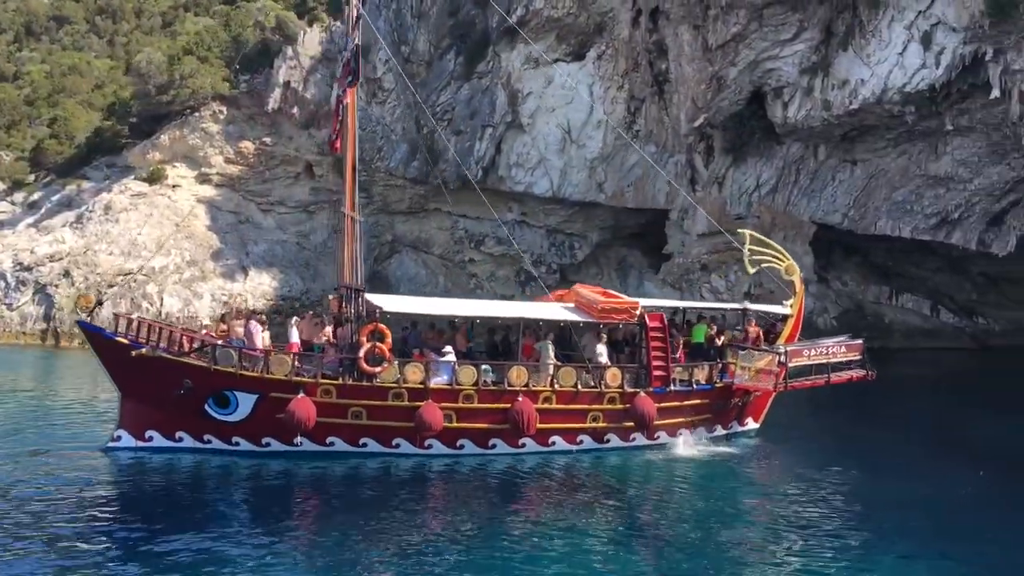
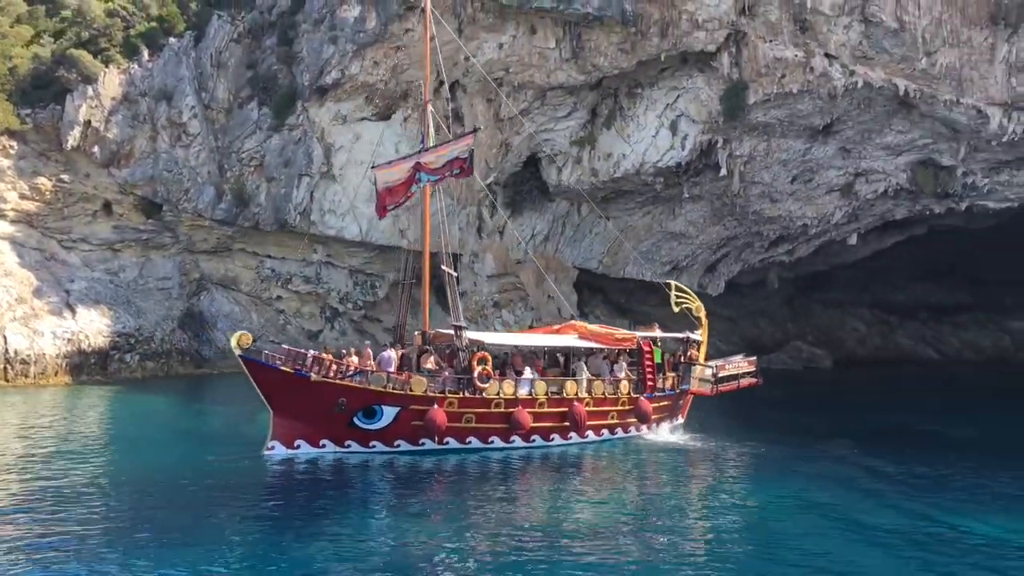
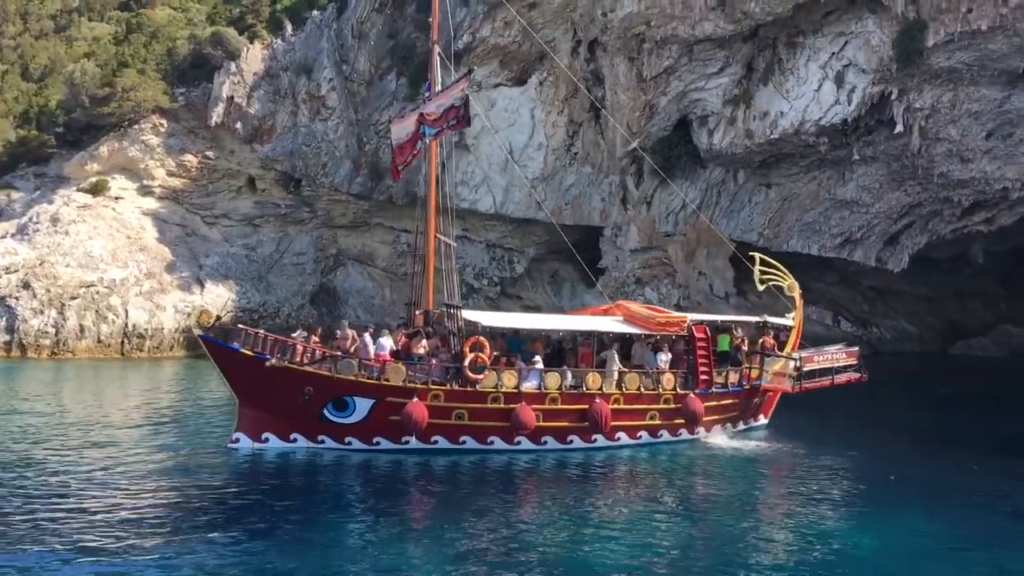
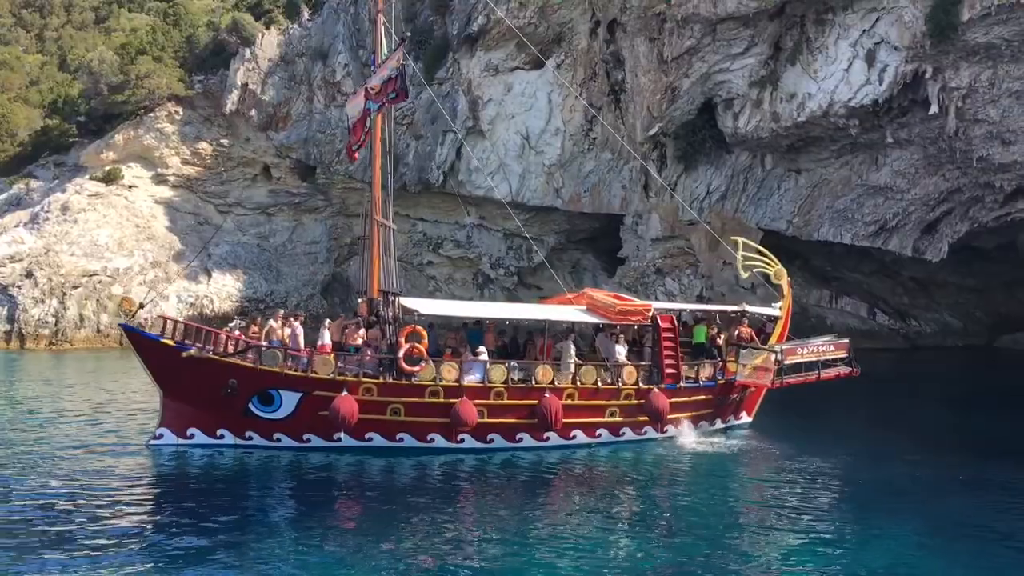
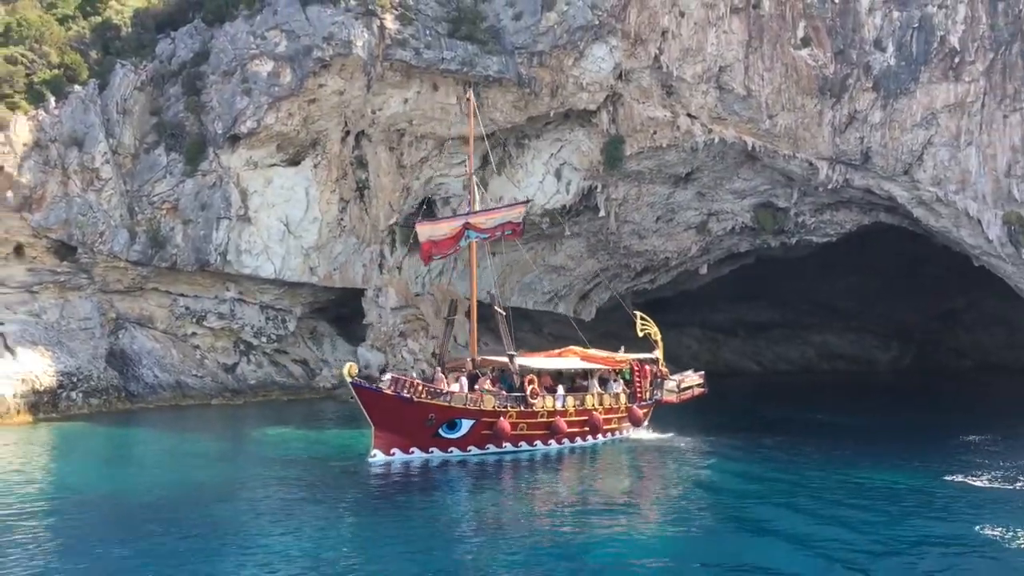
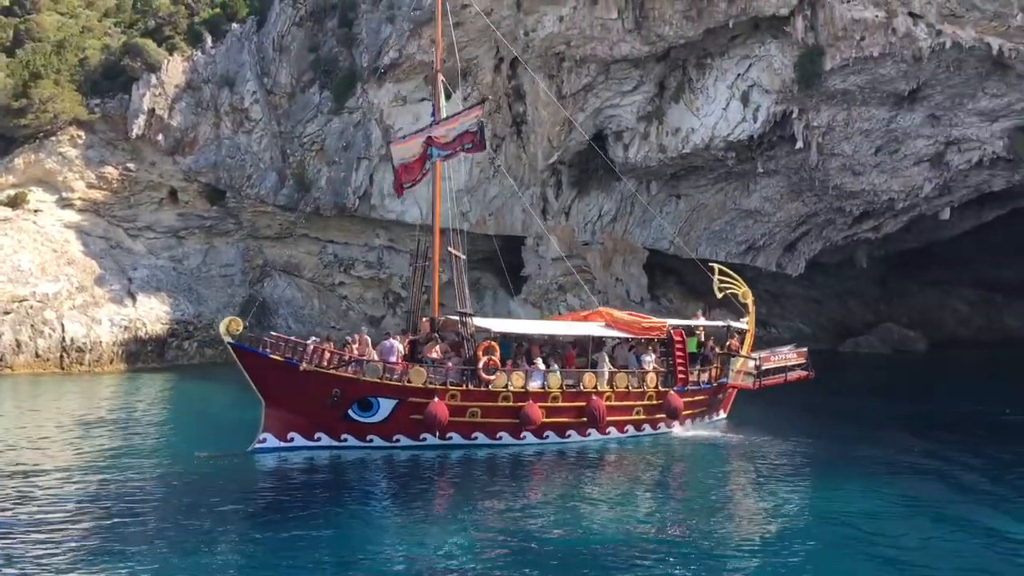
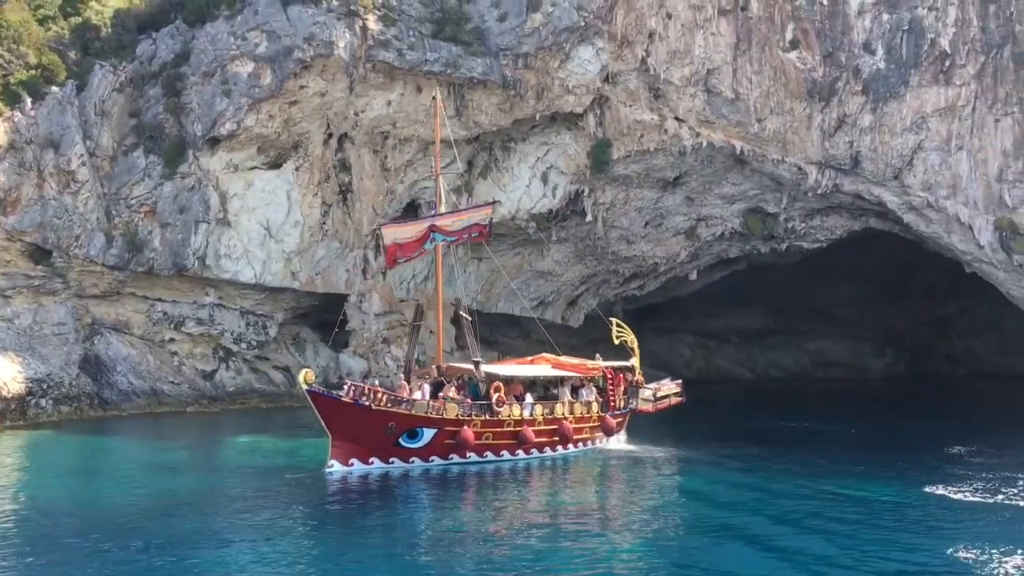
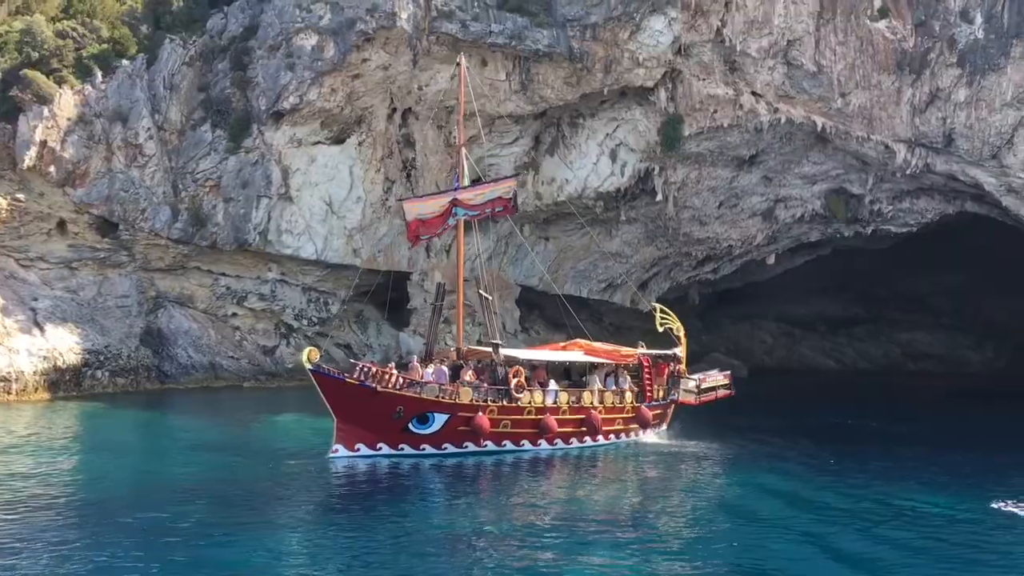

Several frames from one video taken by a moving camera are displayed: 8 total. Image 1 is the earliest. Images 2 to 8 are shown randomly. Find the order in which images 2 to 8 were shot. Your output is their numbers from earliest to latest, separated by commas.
4, 3, 6, 2, 8, 7, 5
